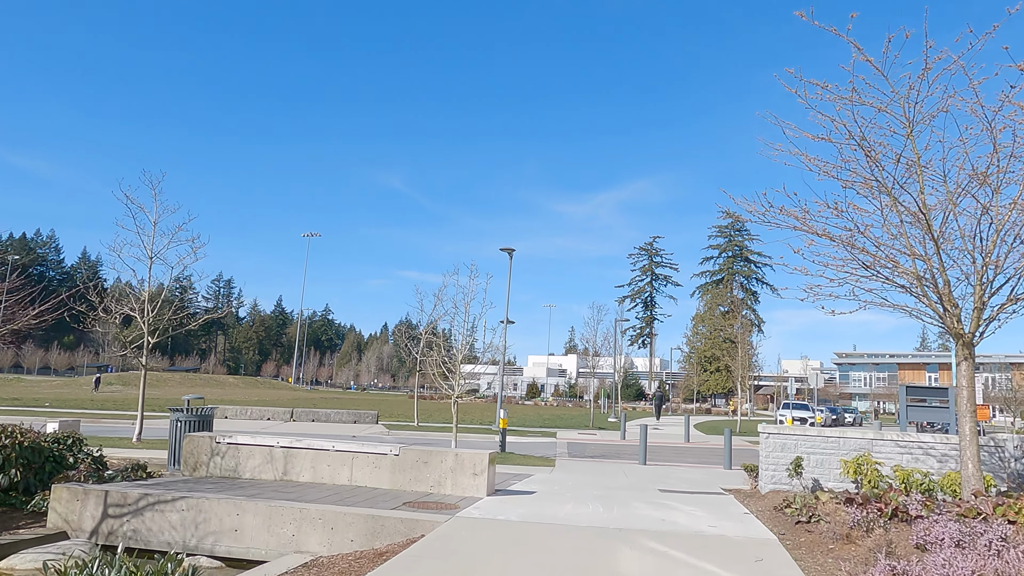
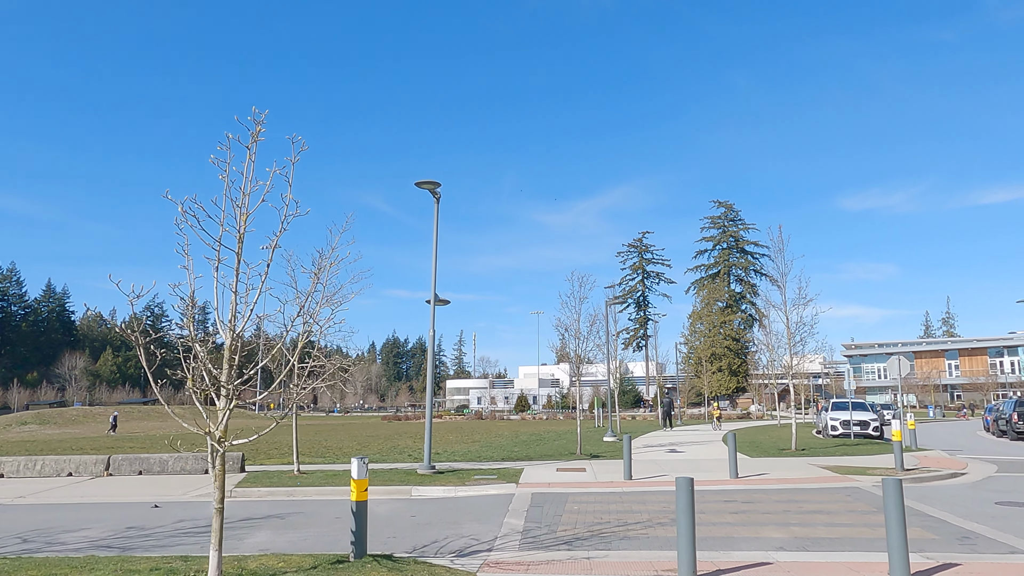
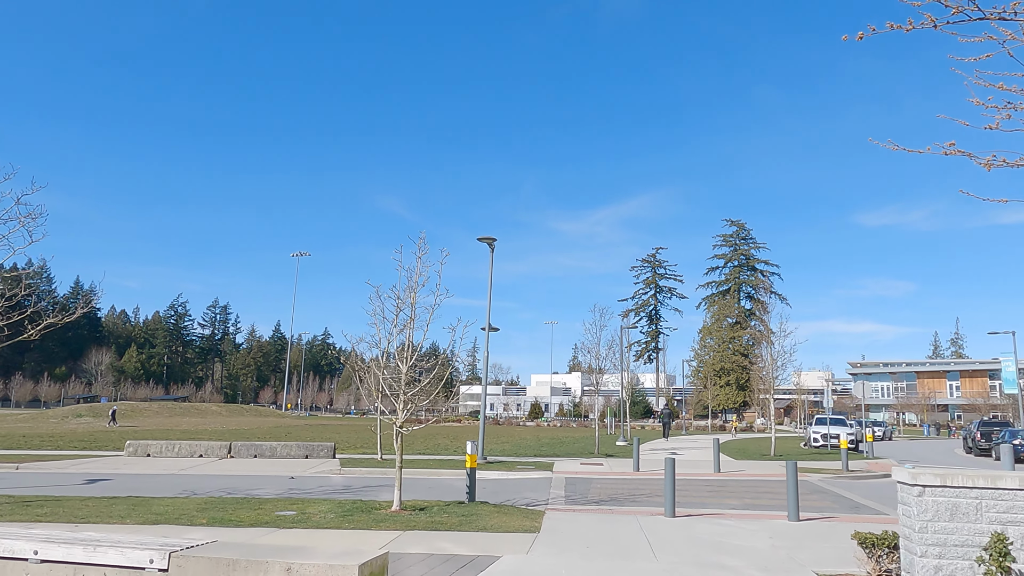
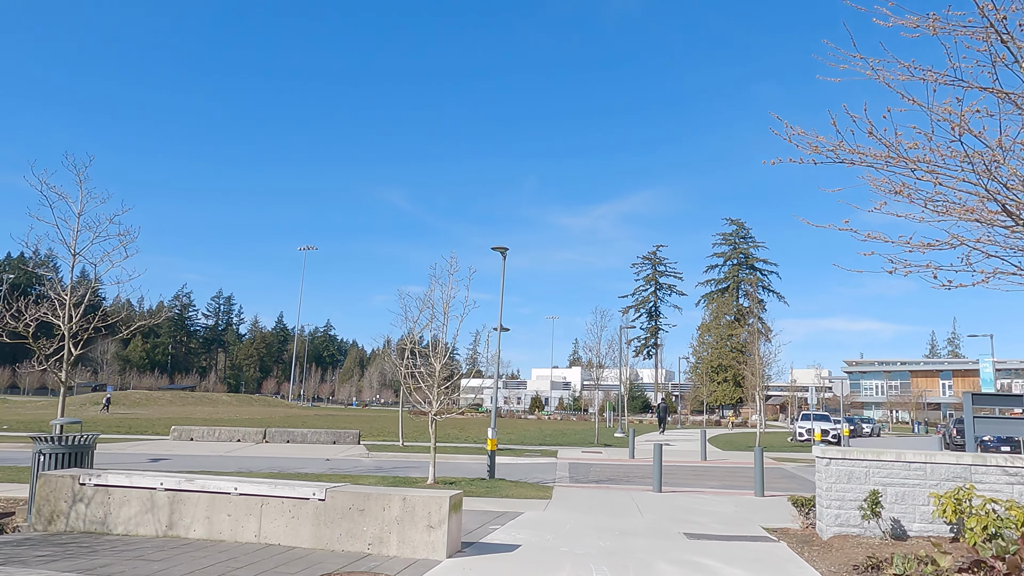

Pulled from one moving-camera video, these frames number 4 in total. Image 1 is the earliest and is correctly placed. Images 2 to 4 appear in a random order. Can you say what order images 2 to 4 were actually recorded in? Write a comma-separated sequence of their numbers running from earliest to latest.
4, 3, 2
